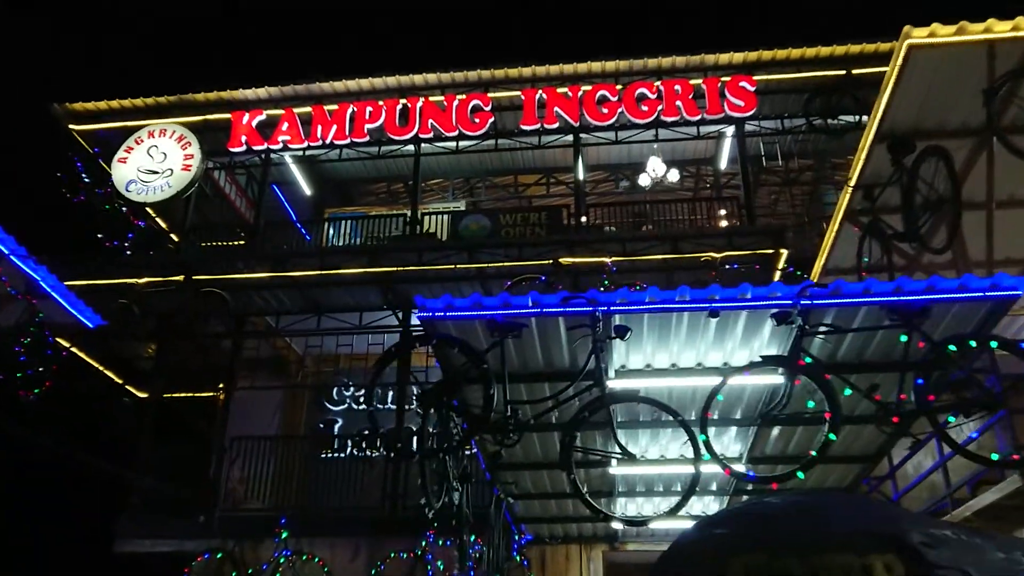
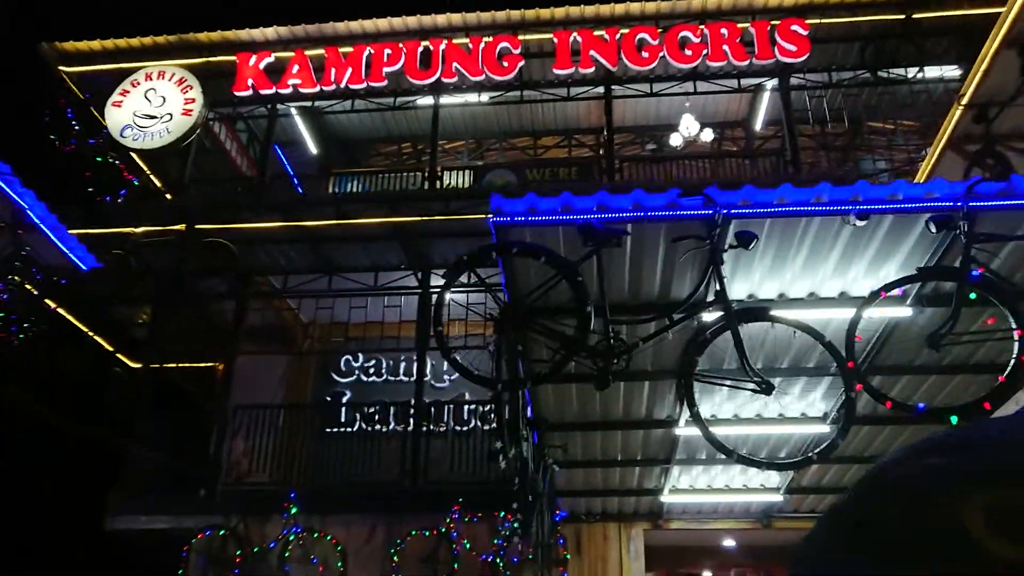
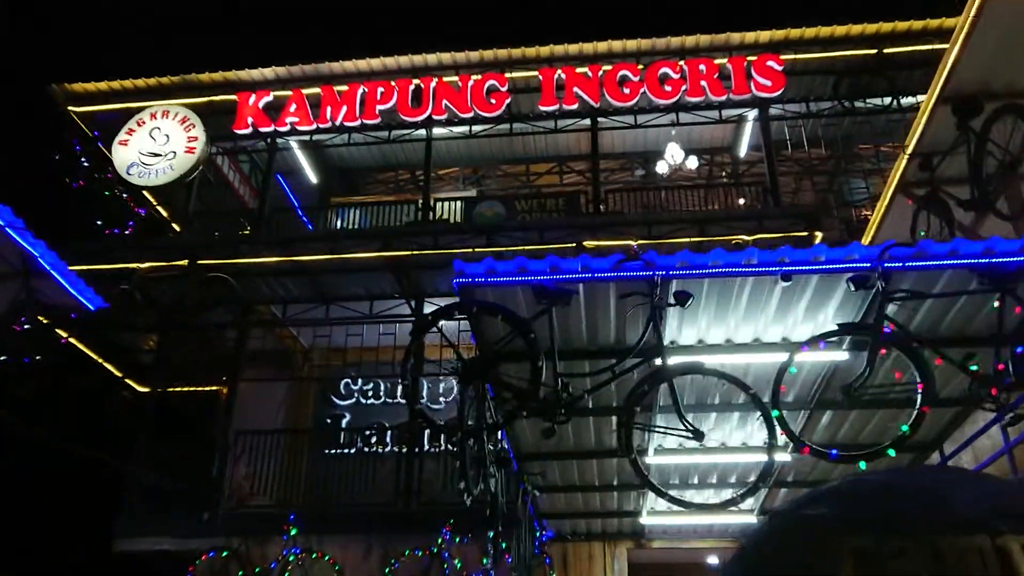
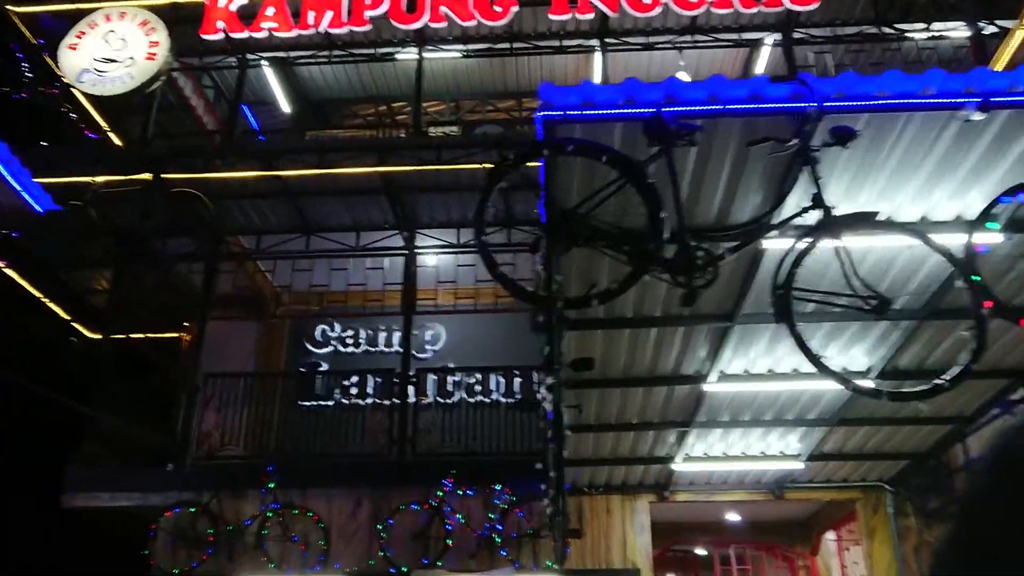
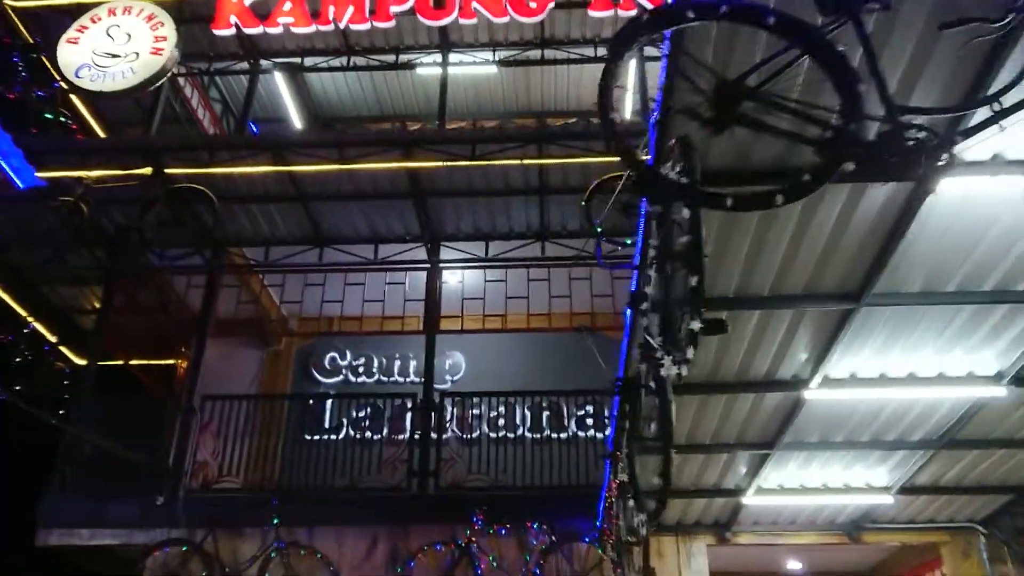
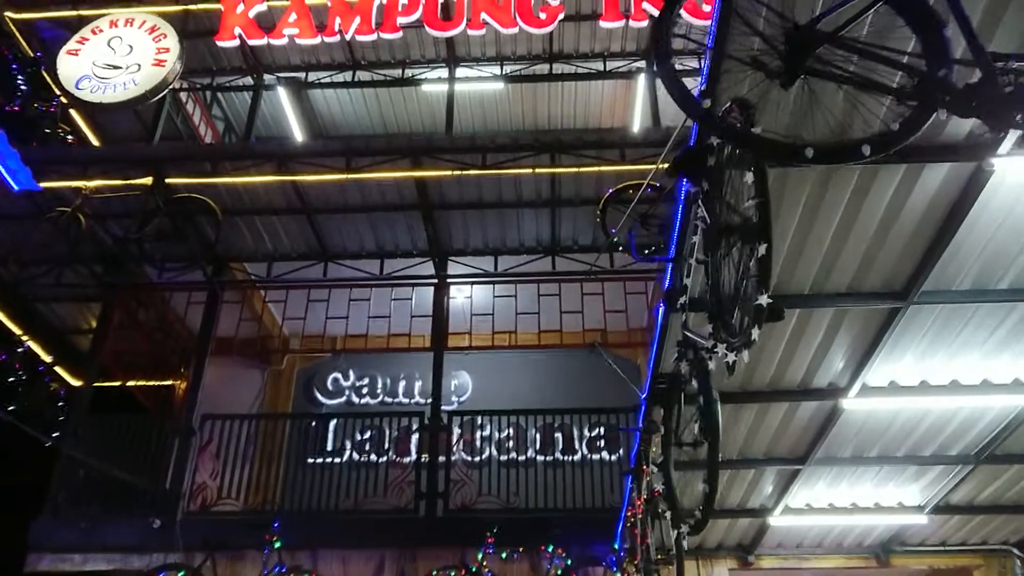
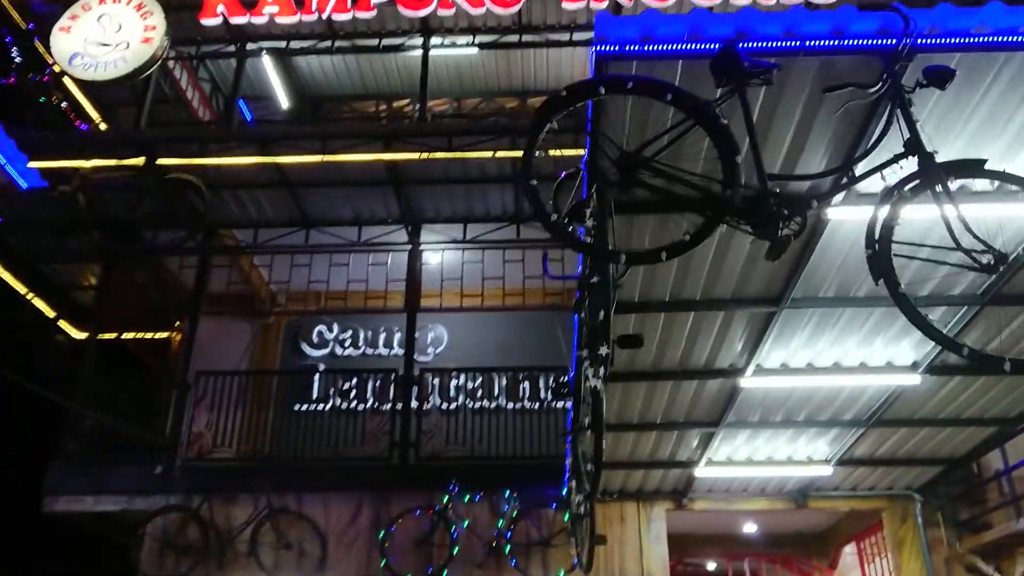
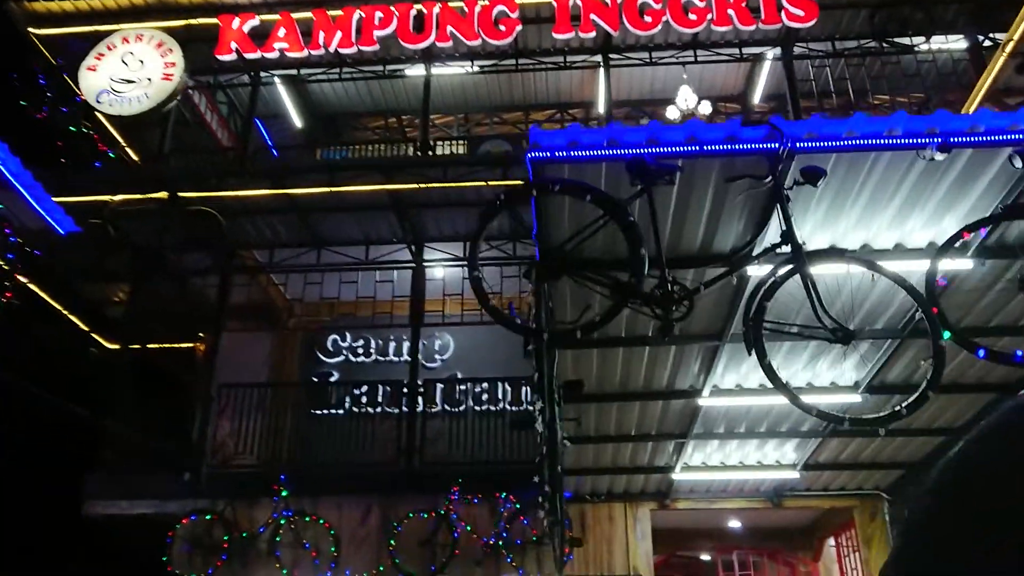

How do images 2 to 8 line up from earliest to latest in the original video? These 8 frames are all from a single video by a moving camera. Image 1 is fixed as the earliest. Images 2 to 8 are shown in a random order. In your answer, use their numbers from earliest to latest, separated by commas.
3, 2, 8, 4, 7, 5, 6
